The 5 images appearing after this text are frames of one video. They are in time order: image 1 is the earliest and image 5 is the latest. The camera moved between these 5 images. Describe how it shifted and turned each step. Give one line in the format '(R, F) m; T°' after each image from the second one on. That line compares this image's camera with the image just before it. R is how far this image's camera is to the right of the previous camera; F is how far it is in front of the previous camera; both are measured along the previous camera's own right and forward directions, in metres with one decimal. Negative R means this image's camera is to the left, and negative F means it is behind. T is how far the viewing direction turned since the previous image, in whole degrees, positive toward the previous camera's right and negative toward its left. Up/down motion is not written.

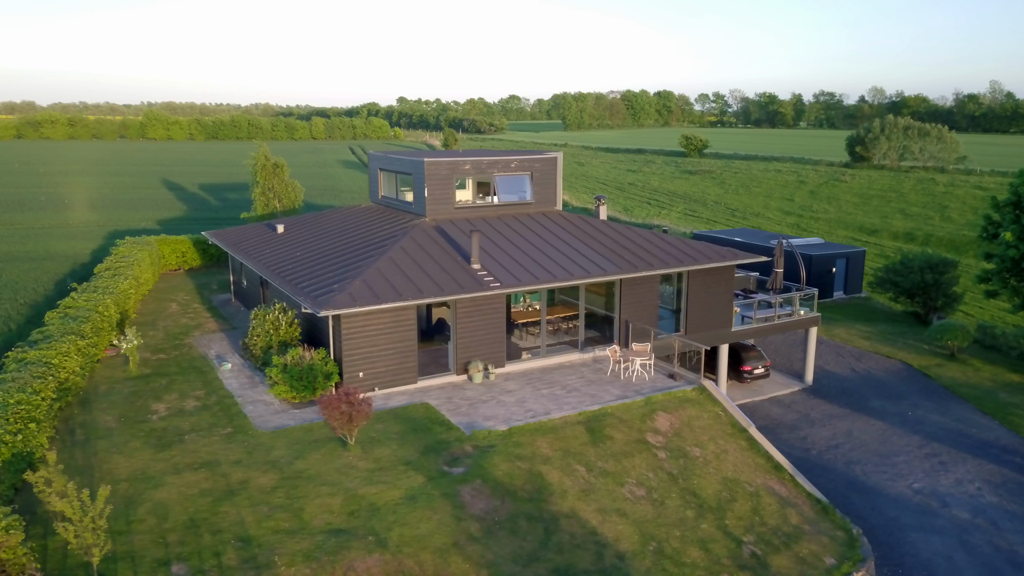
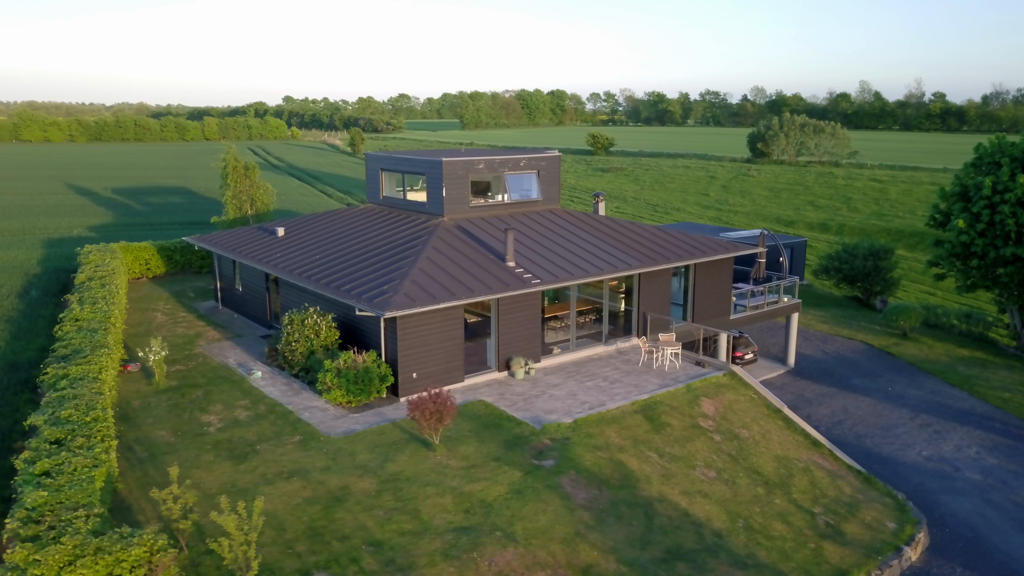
(-3.2, -0.1) m; +8°
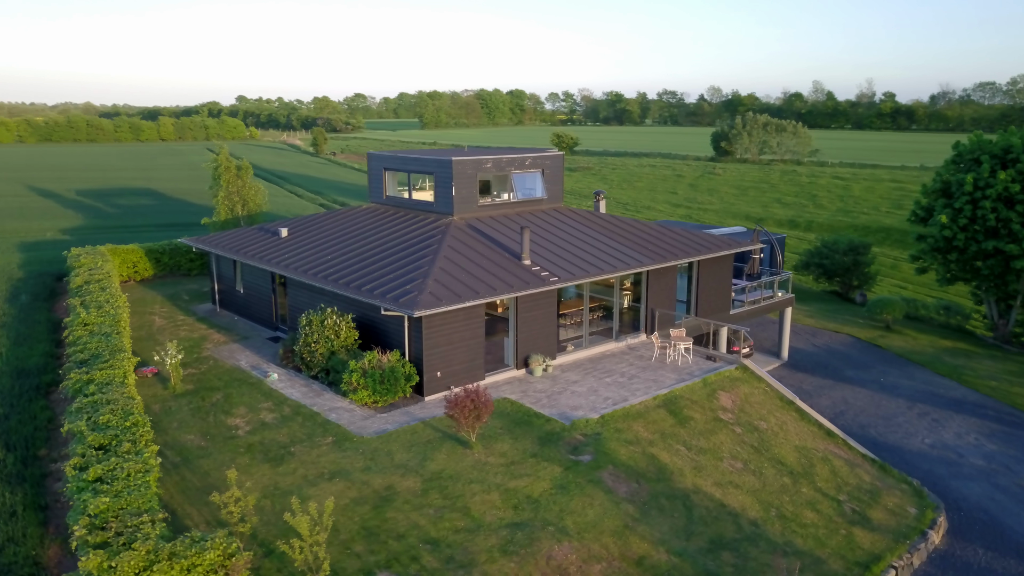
(-1.3, -0.1) m; +3°
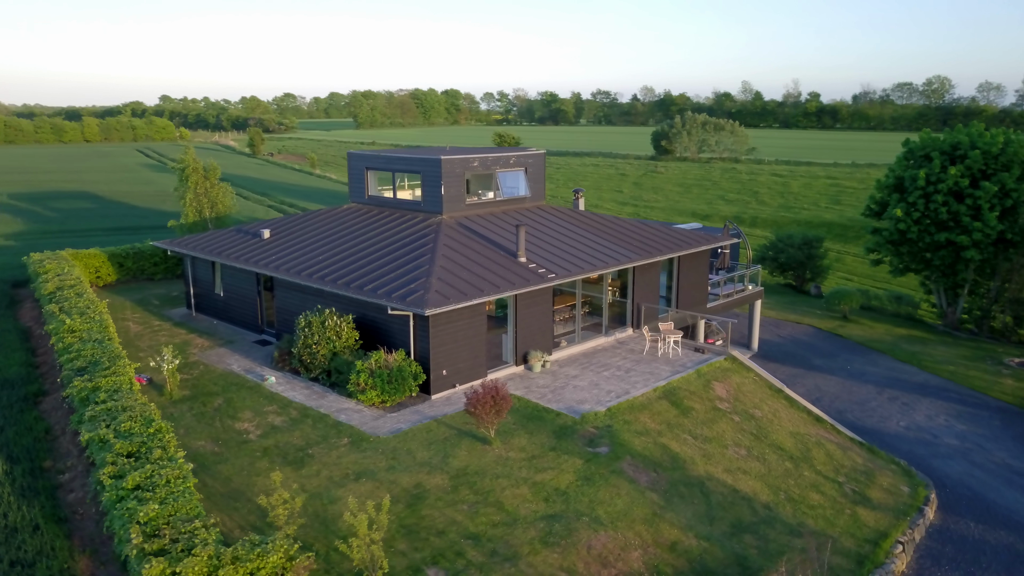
(-1.4, -0.1) m; +5°
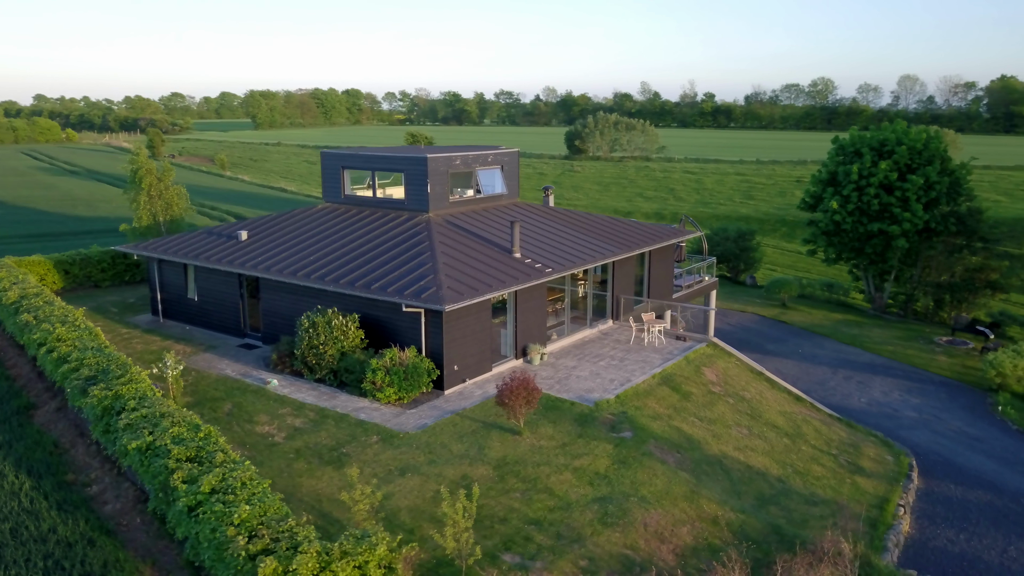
(-2.2, -0.2) m; +7°
